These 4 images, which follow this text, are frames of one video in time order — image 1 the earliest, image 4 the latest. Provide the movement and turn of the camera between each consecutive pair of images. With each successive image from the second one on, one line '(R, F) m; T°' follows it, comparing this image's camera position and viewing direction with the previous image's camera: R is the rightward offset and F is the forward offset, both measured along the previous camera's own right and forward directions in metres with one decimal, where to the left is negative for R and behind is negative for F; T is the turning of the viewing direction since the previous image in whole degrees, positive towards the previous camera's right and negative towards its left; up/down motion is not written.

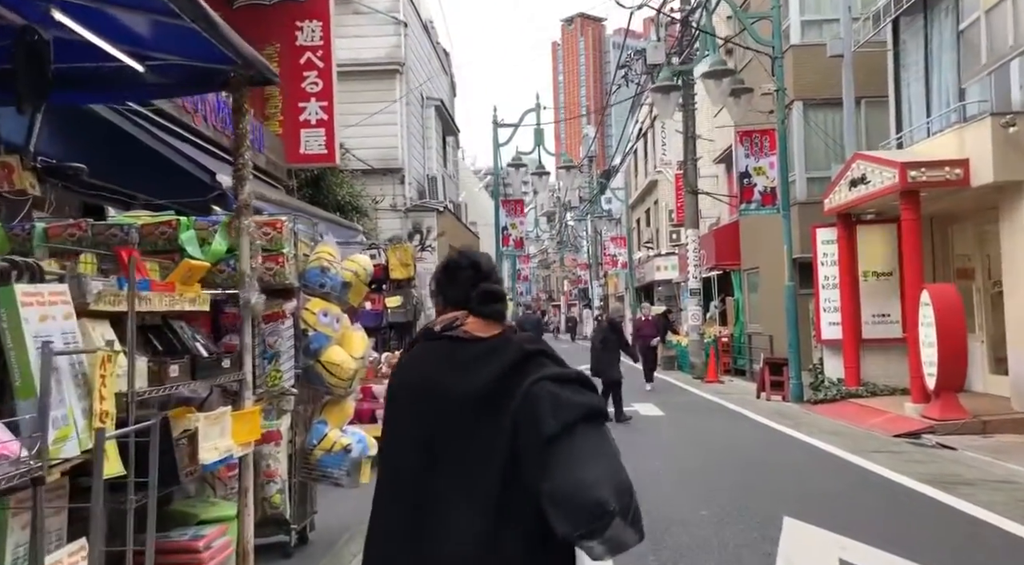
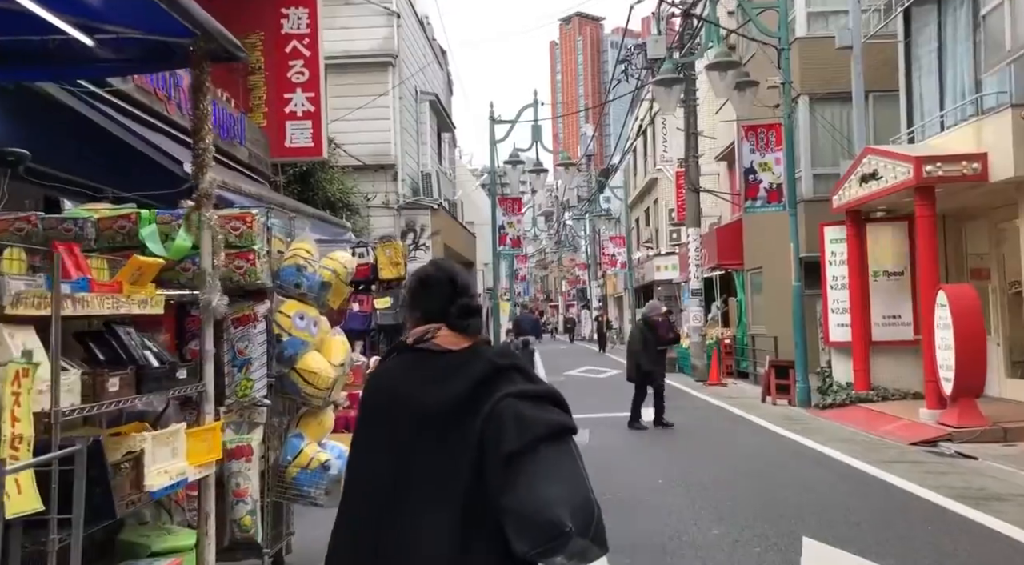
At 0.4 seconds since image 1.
(0.0, +0.6) m; 0°
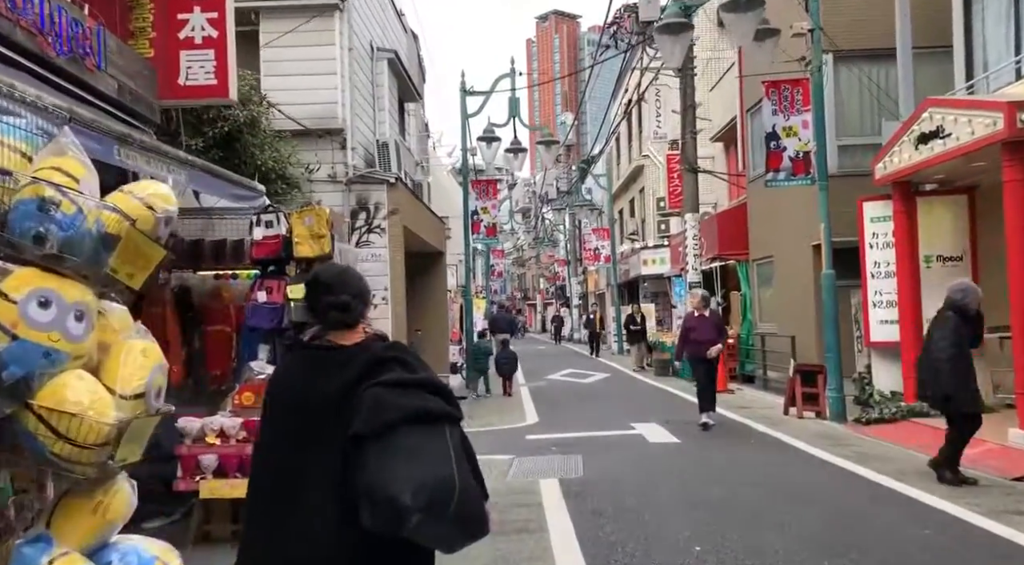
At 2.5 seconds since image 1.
(+0.1, +2.8) m; +1°
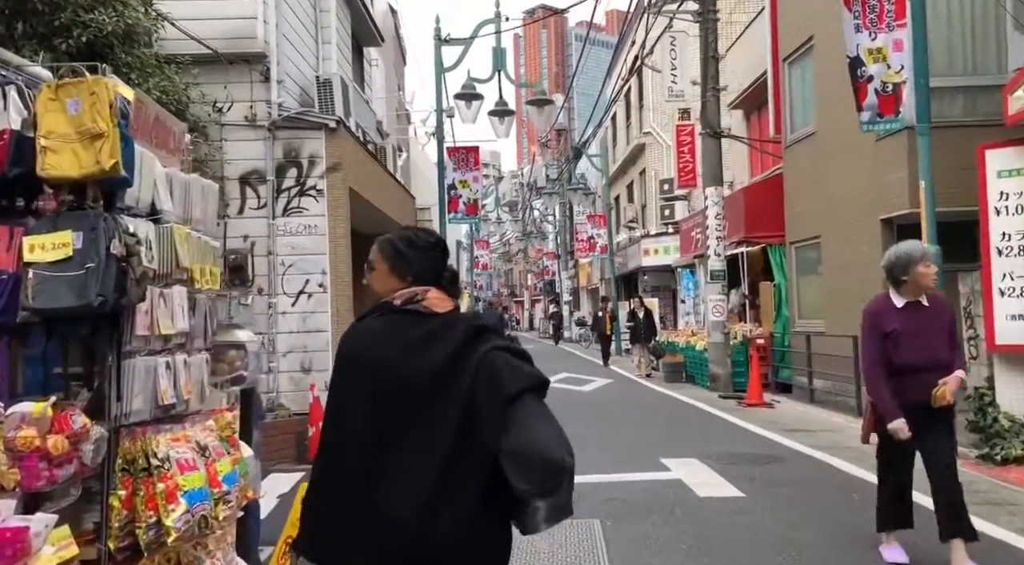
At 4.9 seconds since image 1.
(0.0, +3.6) m; +1°
